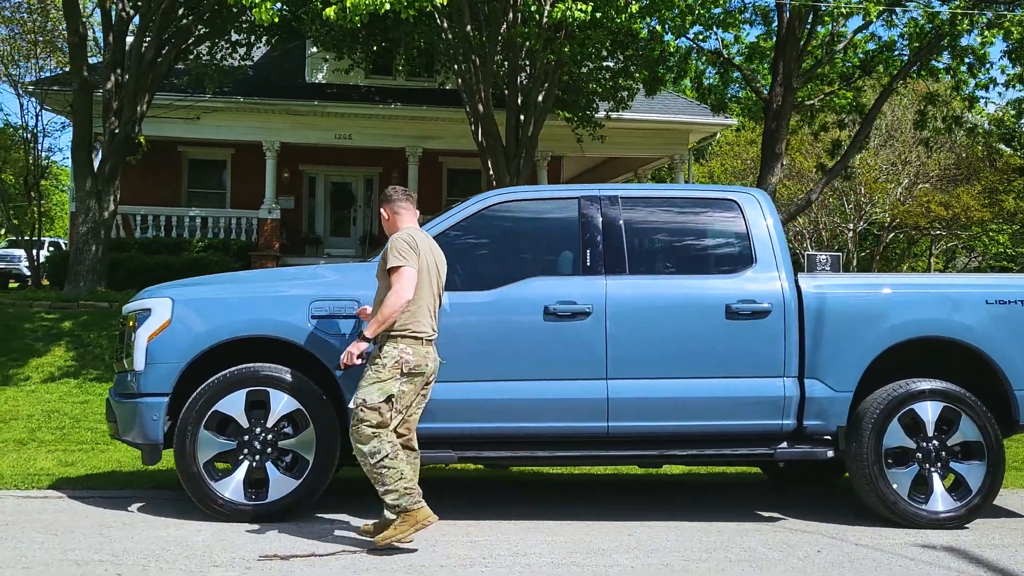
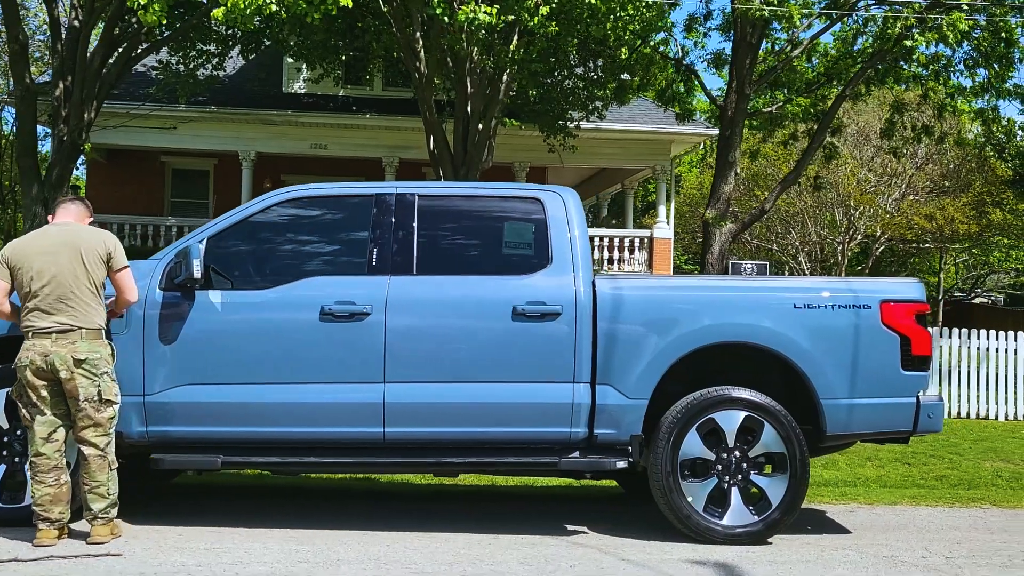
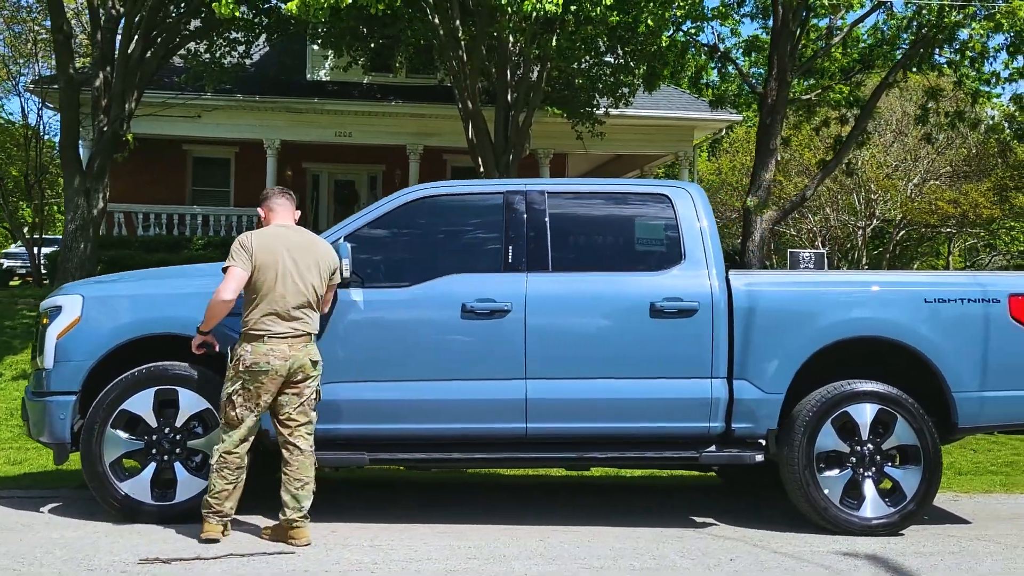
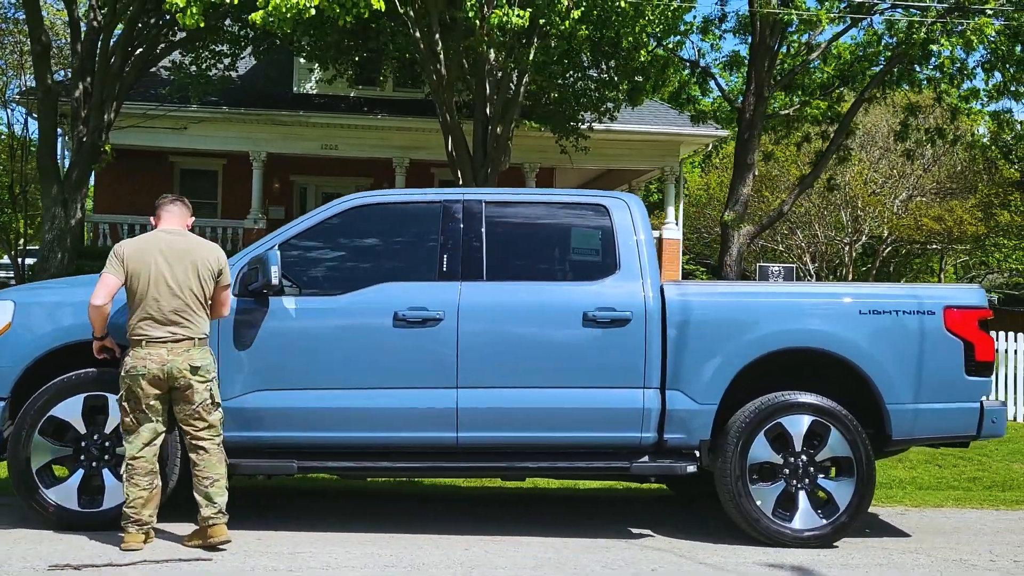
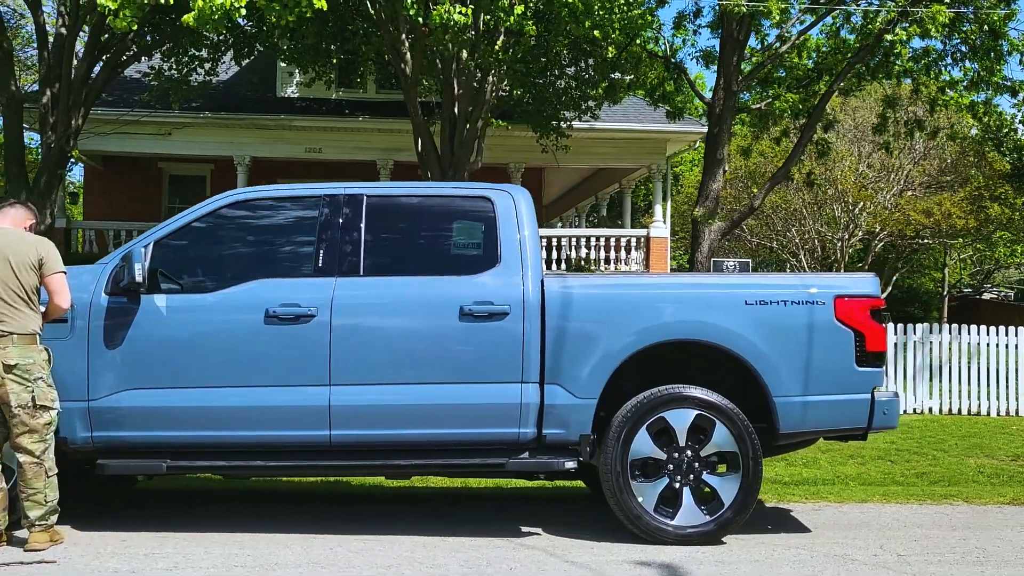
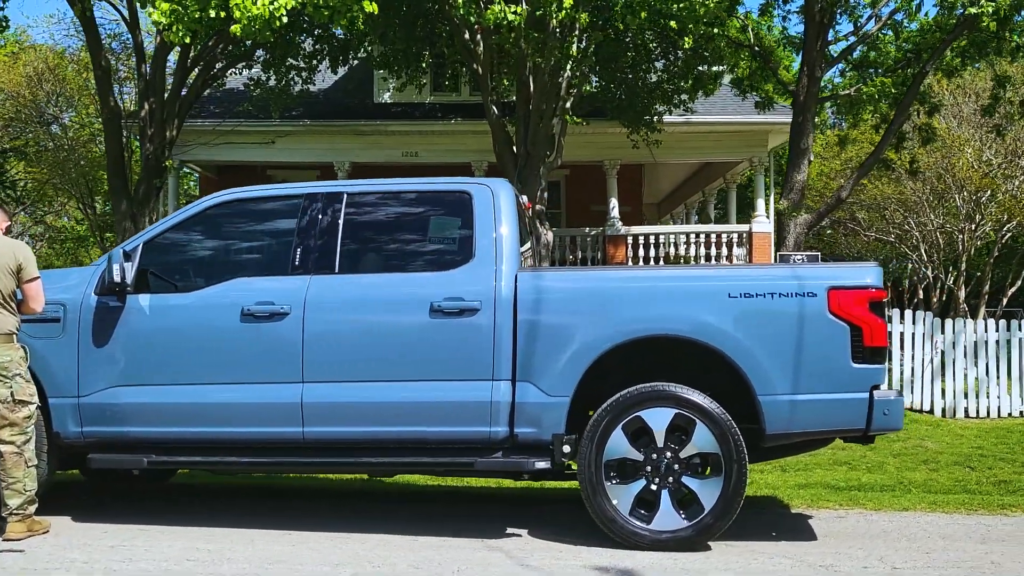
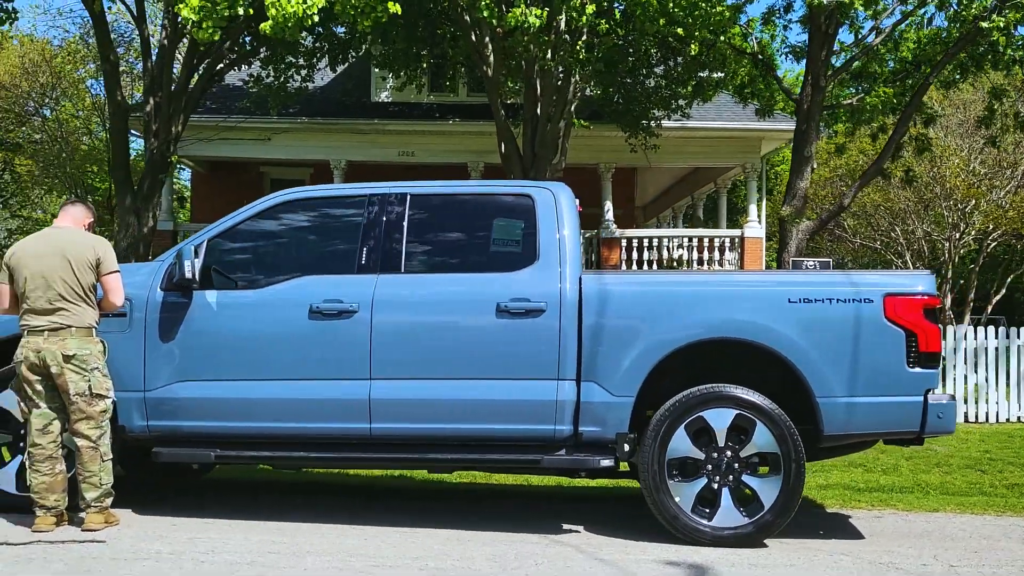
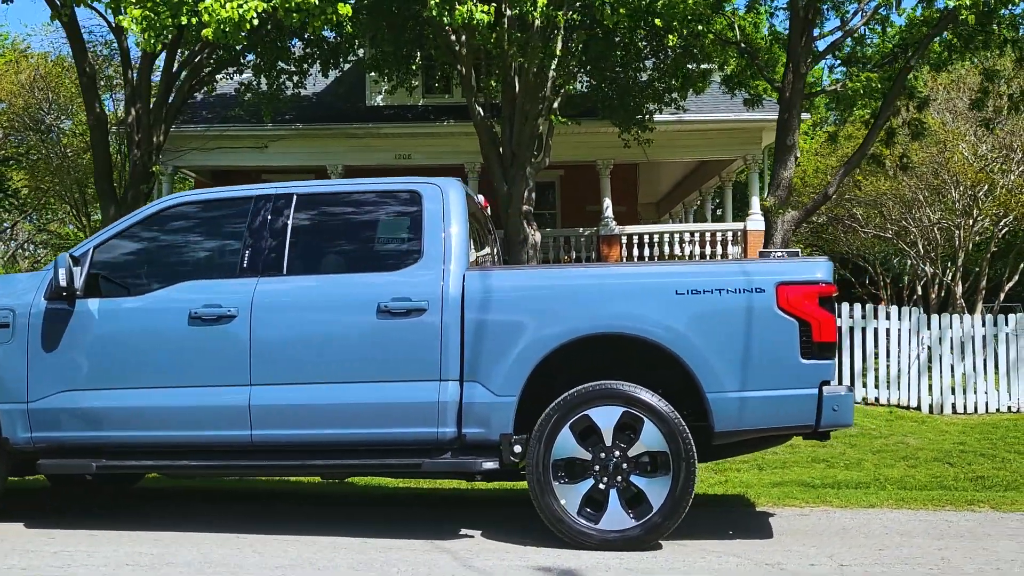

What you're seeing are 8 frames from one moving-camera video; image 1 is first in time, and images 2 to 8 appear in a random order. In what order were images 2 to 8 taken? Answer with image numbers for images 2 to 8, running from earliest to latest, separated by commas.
3, 4, 2, 5, 7, 6, 8
